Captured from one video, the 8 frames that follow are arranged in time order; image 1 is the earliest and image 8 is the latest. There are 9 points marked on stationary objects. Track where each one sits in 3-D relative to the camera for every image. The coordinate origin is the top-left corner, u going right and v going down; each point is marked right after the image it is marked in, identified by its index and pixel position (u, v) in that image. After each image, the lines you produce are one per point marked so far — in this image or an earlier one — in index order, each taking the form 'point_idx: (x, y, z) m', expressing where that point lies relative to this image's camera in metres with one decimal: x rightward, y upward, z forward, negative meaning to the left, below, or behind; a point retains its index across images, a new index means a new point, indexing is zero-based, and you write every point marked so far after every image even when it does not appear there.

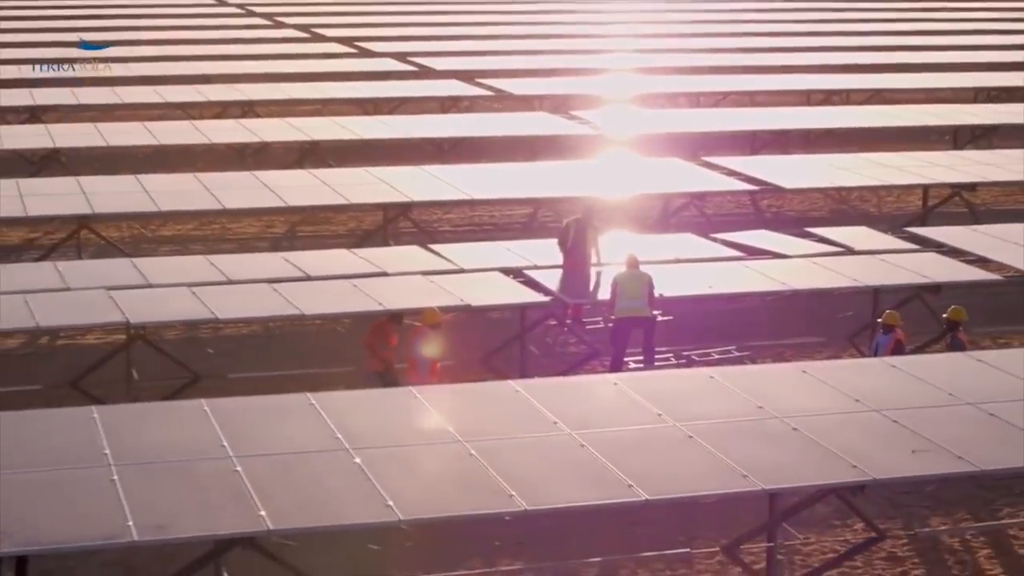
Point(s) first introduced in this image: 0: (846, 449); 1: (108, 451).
0: (+1.7, -0.8, +6.3) m
1: (-2.1, -0.8, +6.2) m
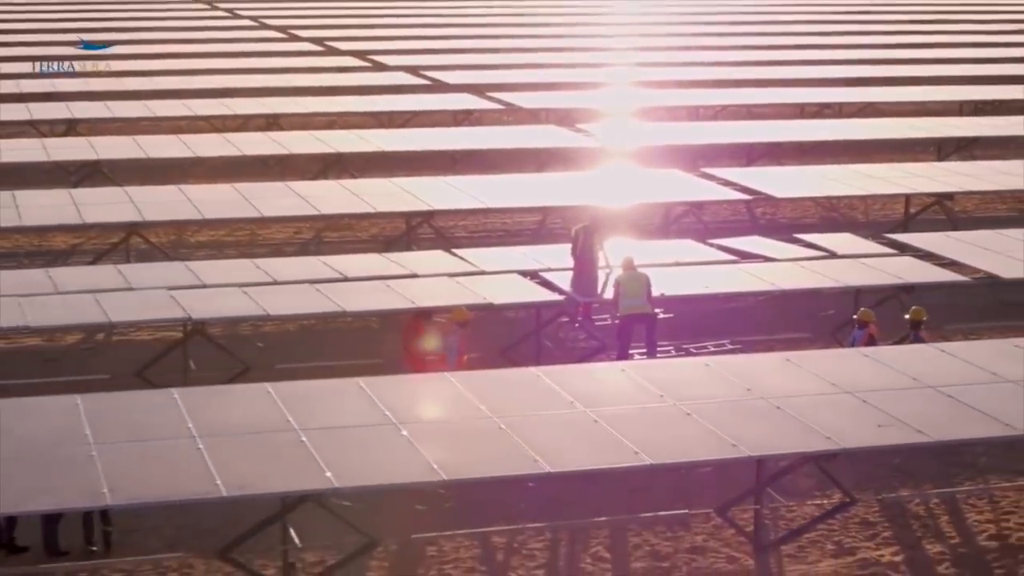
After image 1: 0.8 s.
0: (+1.9, -0.8, +7.3) m
1: (-1.9, -0.8, +7.3) m
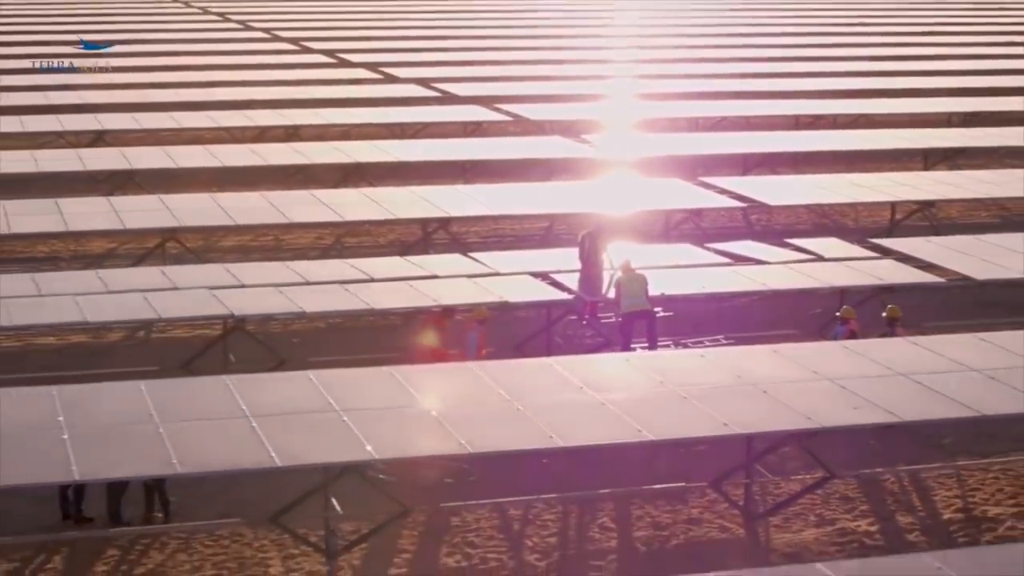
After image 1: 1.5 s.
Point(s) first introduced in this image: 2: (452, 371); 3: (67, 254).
0: (+2.0, -0.8, +8.2) m
1: (-1.8, -0.8, +8.2) m
2: (-0.4, -0.6, +8.9) m
3: (-5.8, +0.5, +15.7) m
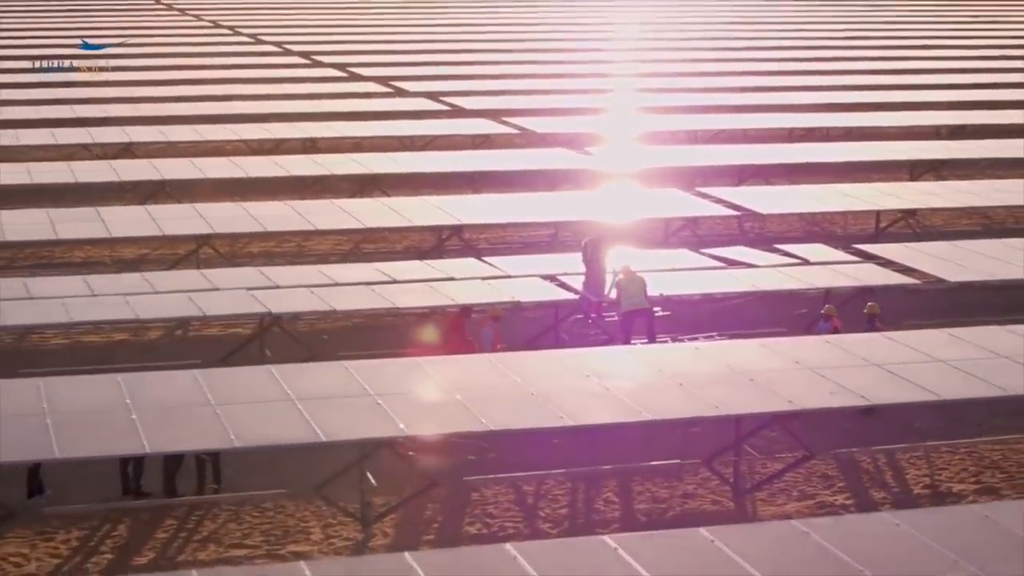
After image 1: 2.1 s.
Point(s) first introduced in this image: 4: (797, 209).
0: (+2.1, -0.8, +9.2) m
1: (-1.7, -0.8, +9.2) m
2: (-0.3, -0.6, +9.9) m
3: (-5.7, +0.4, +16.7) m
4: (+3.9, +1.1, +16.2) m
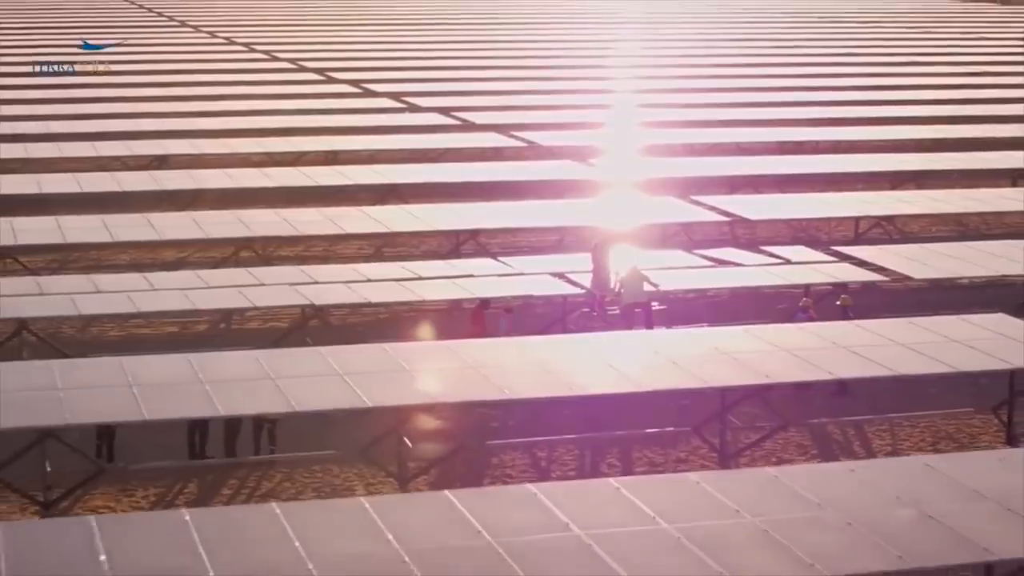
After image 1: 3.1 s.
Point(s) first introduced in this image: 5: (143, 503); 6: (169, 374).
0: (+2.2, -0.7, +10.7) m
1: (-1.6, -0.7, +10.7) m
2: (-0.2, -0.5, +11.4) m
3: (-5.6, +0.4, +18.2) m
4: (+4.0, +1.1, +17.7) m
5: (-3.2, -1.8, +10.2) m
6: (-3.0, -0.7, +10.4) m
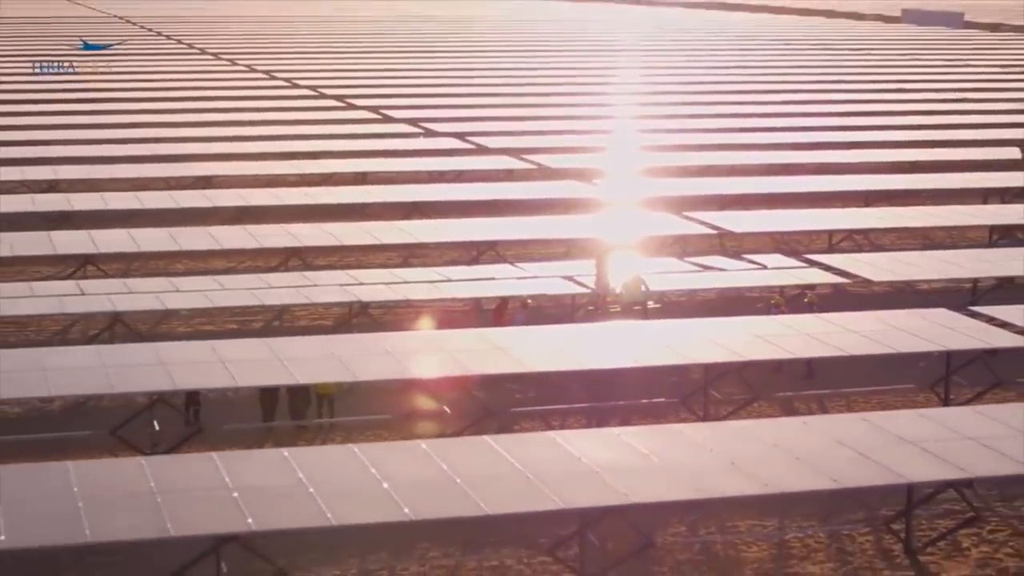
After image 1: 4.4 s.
0: (+2.5, -0.7, +13.0) m
1: (-1.4, -0.7, +12.9) m
2: (0.0, -0.5, +13.7) m
3: (-5.3, +0.3, +20.5) m
4: (+4.3, +1.0, +20.0) m
5: (-3.0, -1.8, +12.5) m
6: (-2.8, -0.7, +12.7) m
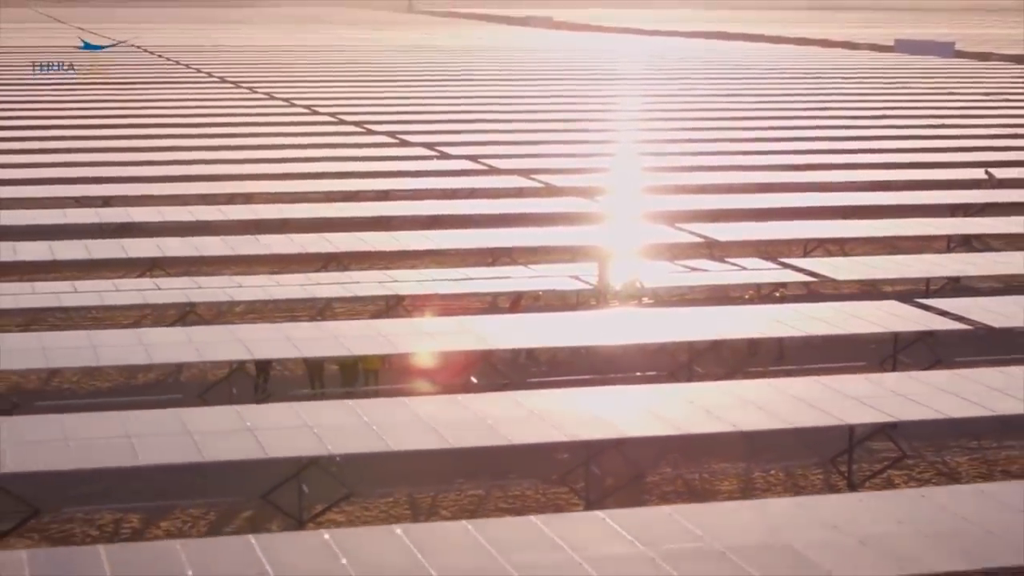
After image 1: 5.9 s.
0: (+2.7, -0.6, +15.5) m
1: (-1.1, -0.5, +15.5) m
2: (+0.2, -0.4, +16.2) m
3: (-5.1, +0.3, +23.0) m
4: (+4.5, +0.9, +22.6) m
5: (-2.8, -1.7, +15.0) m
6: (-2.6, -0.6, +15.2) m
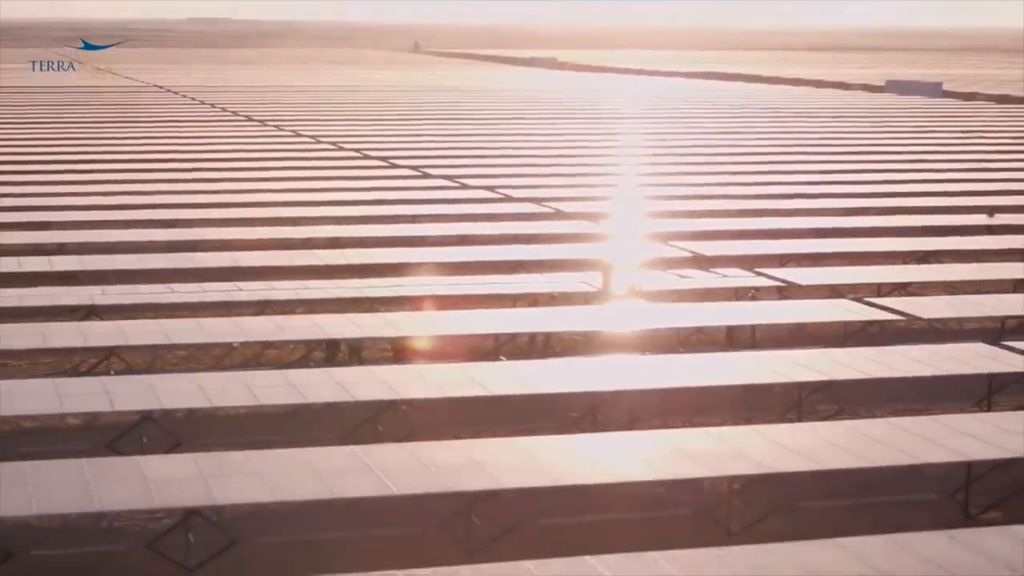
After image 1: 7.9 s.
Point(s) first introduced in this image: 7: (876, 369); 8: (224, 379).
0: (+3.0, -0.5, +19.1) m
1: (-0.8, -0.5, +19.1) m
2: (+0.6, -0.4, +19.8) m
3: (-4.8, +0.1, +26.7) m
4: (+4.8, +0.8, +26.2) m
5: (-2.4, -1.6, +18.6) m
6: (-2.2, -0.5, +18.8) m
7: (+5.1, -1.1, +16.7) m
8: (-3.8, -1.2, +15.6) m
